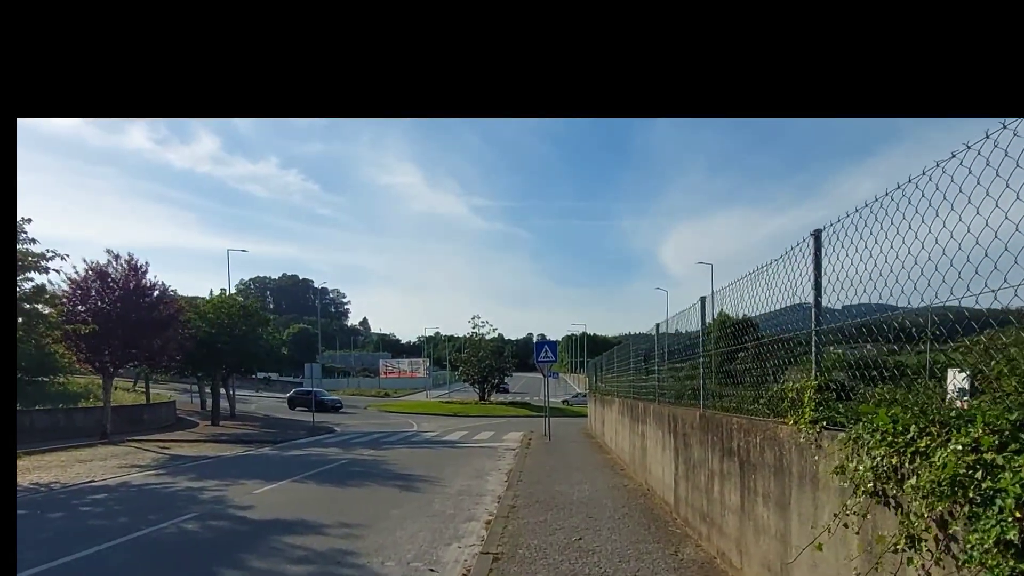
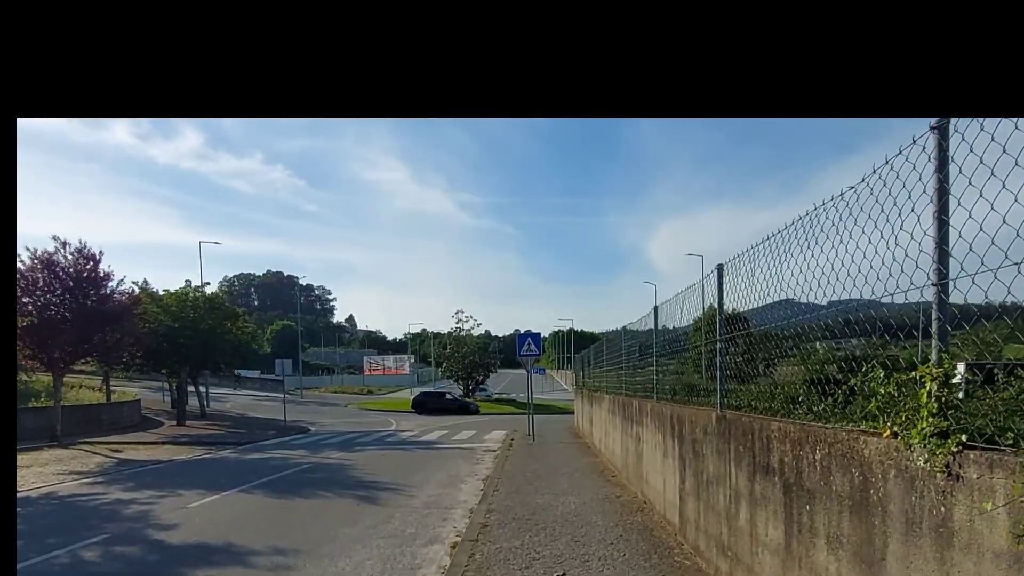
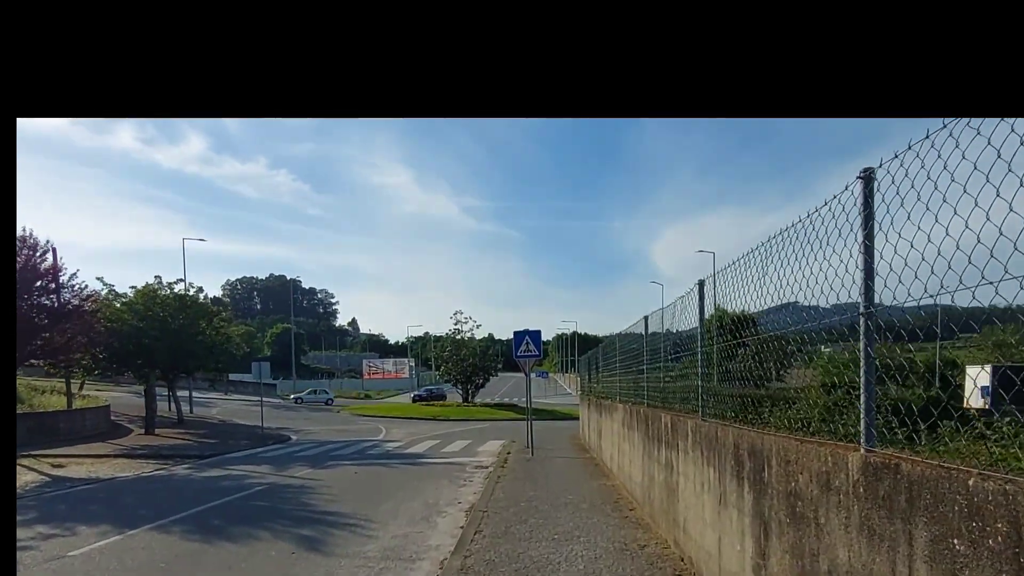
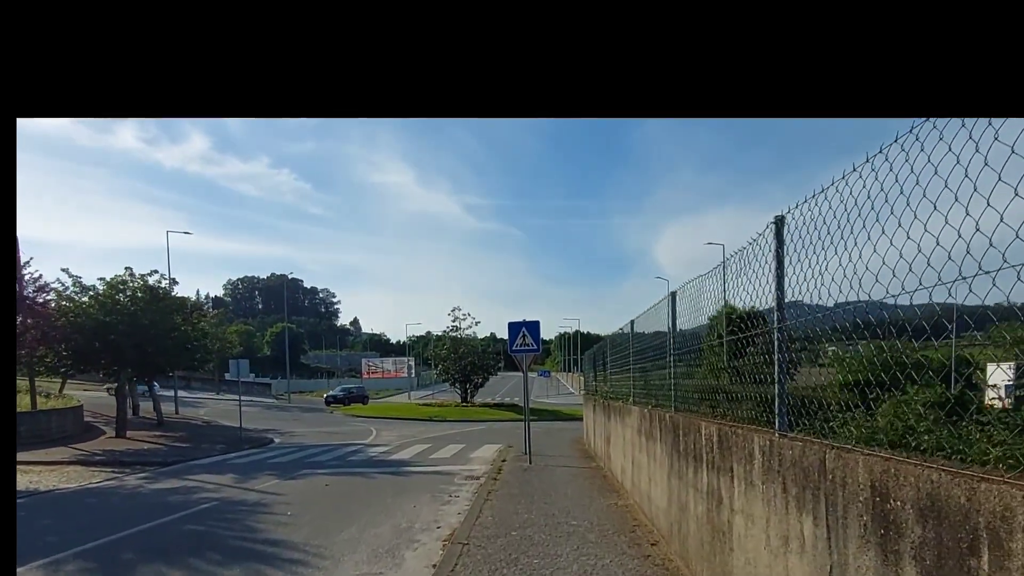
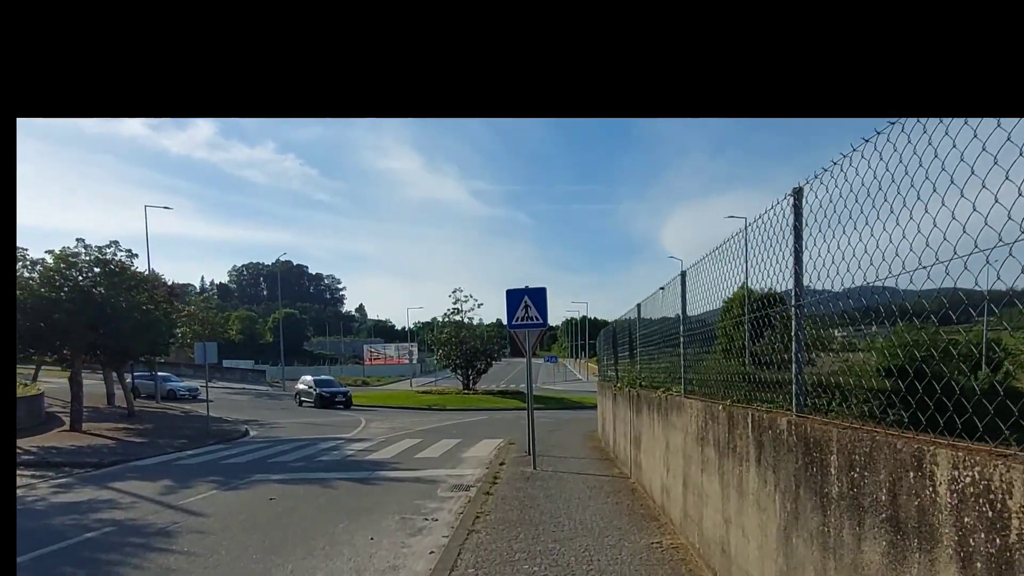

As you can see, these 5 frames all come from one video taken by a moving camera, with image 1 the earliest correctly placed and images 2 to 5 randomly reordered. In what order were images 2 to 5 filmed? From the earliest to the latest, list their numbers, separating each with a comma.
2, 3, 4, 5
